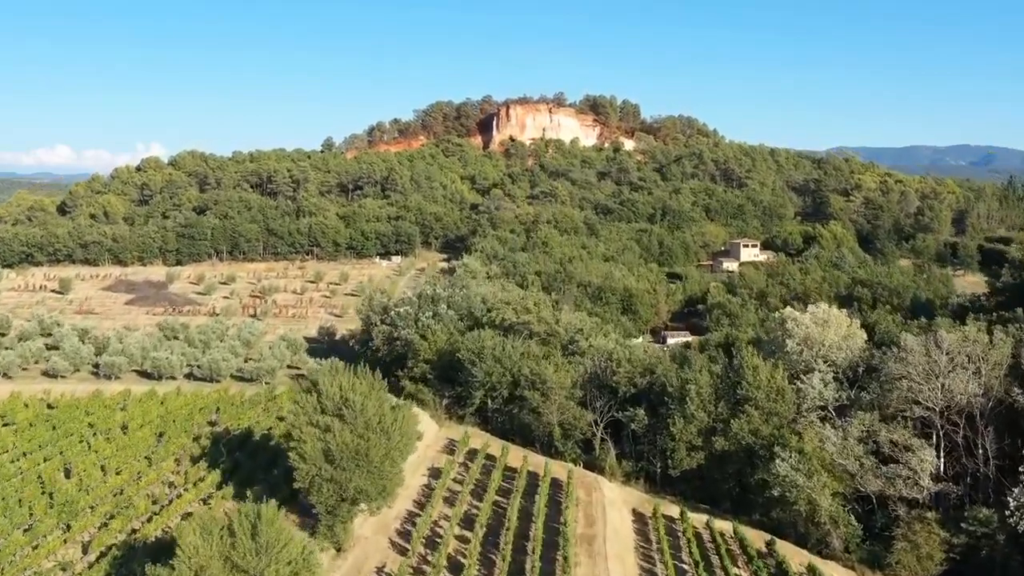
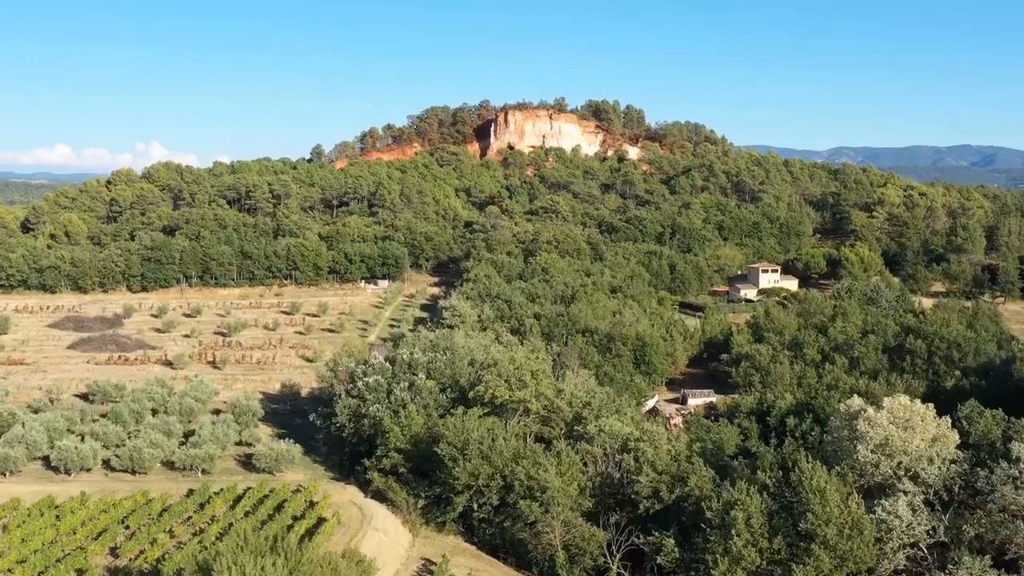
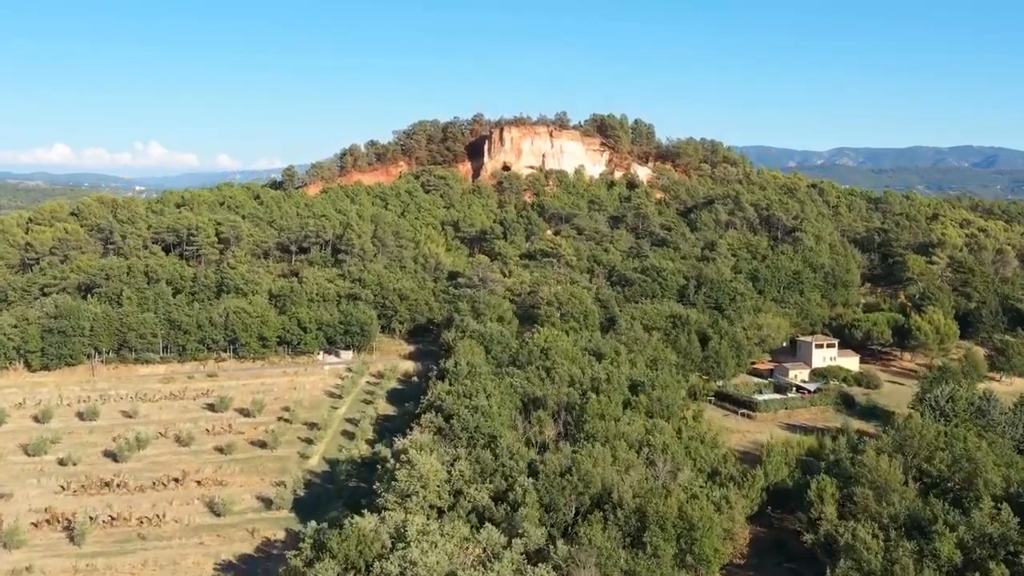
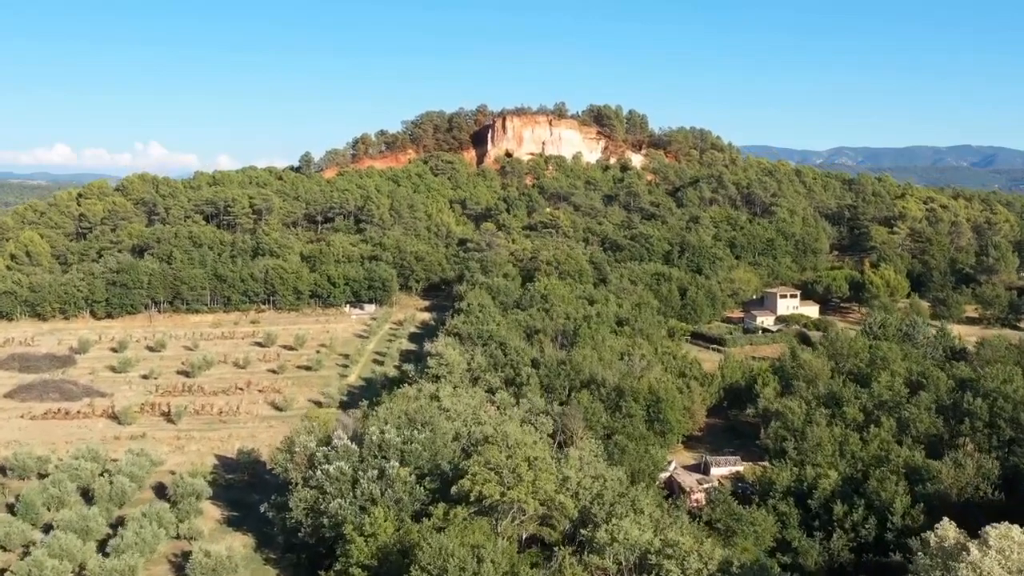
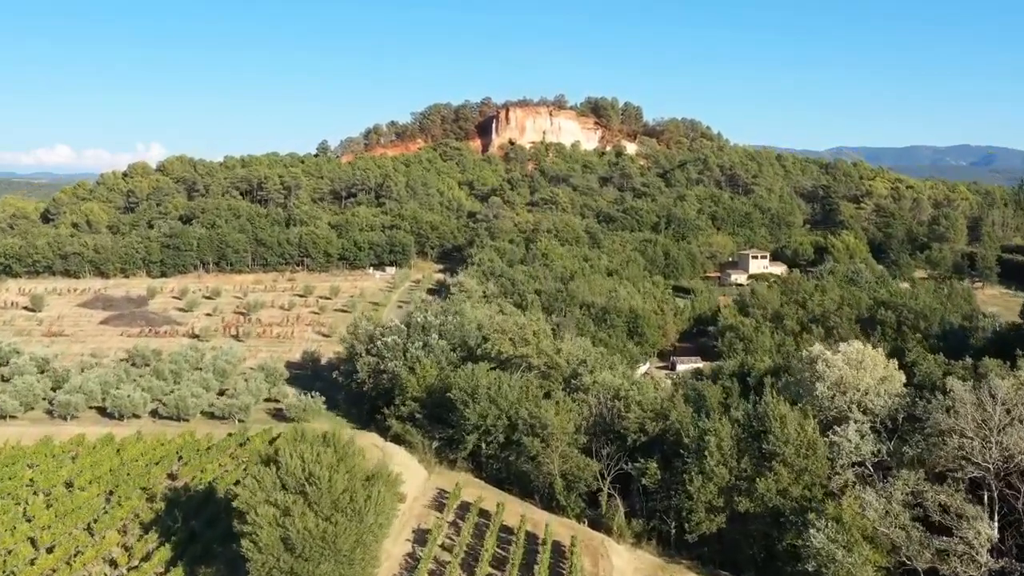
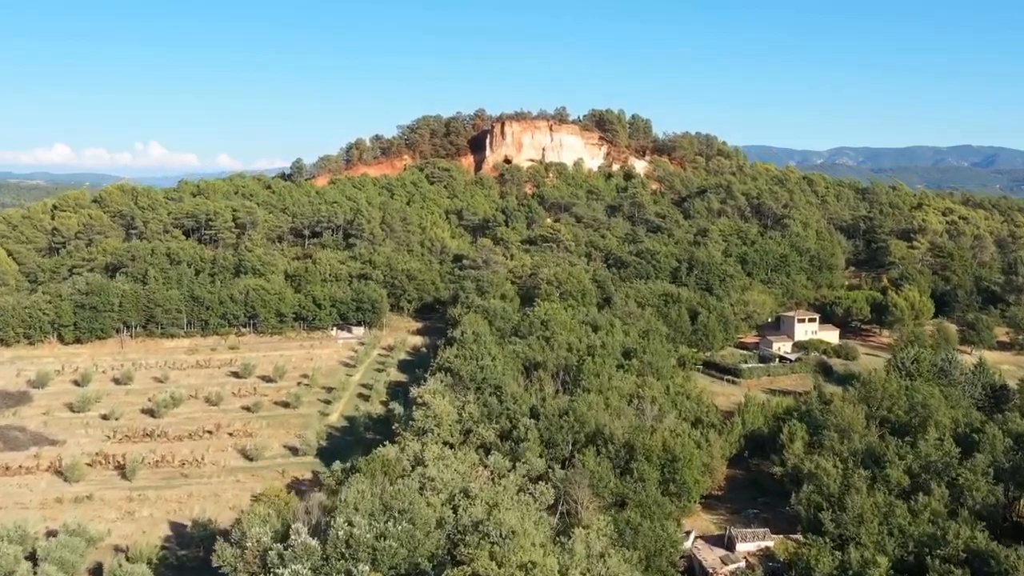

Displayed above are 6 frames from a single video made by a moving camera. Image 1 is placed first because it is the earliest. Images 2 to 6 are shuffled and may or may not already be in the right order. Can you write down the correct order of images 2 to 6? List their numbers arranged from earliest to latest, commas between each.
5, 2, 4, 6, 3
